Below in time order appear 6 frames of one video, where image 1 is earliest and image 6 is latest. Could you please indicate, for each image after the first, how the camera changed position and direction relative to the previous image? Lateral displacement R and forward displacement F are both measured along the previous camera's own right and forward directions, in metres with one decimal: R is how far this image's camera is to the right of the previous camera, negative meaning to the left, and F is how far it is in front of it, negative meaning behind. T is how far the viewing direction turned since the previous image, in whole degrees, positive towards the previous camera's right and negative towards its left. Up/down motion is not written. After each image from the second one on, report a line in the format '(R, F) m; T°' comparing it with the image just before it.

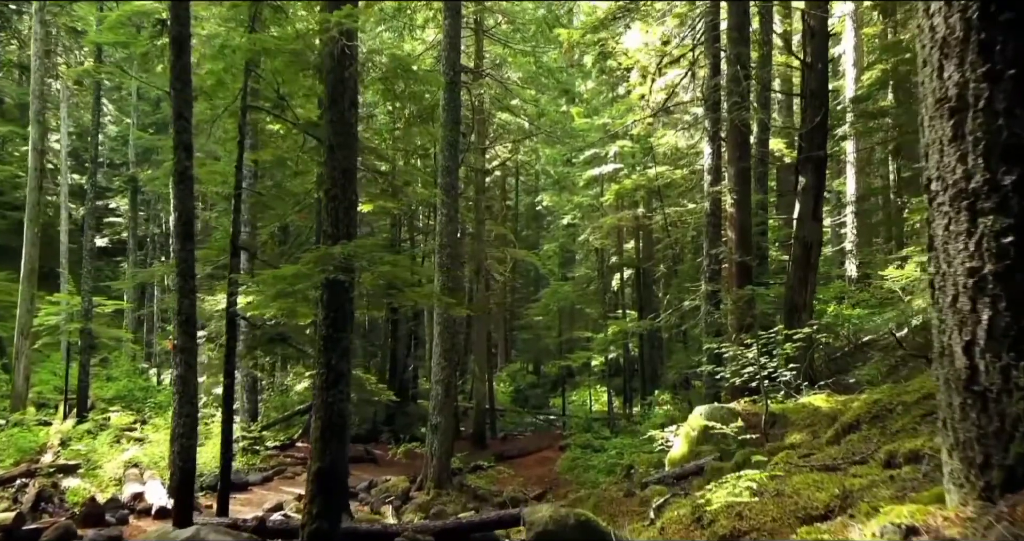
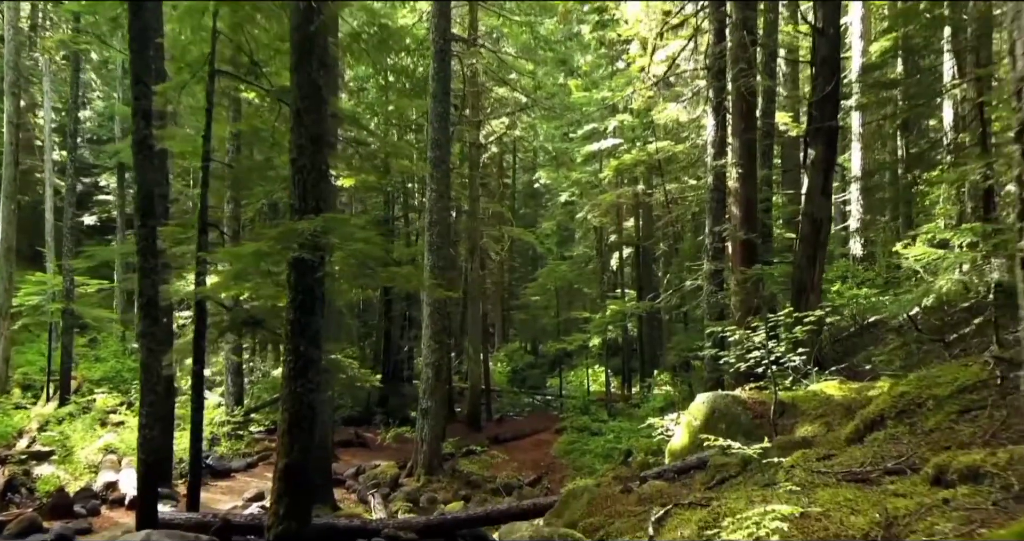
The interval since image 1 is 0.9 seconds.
(+0.1, +0.6) m; 0°
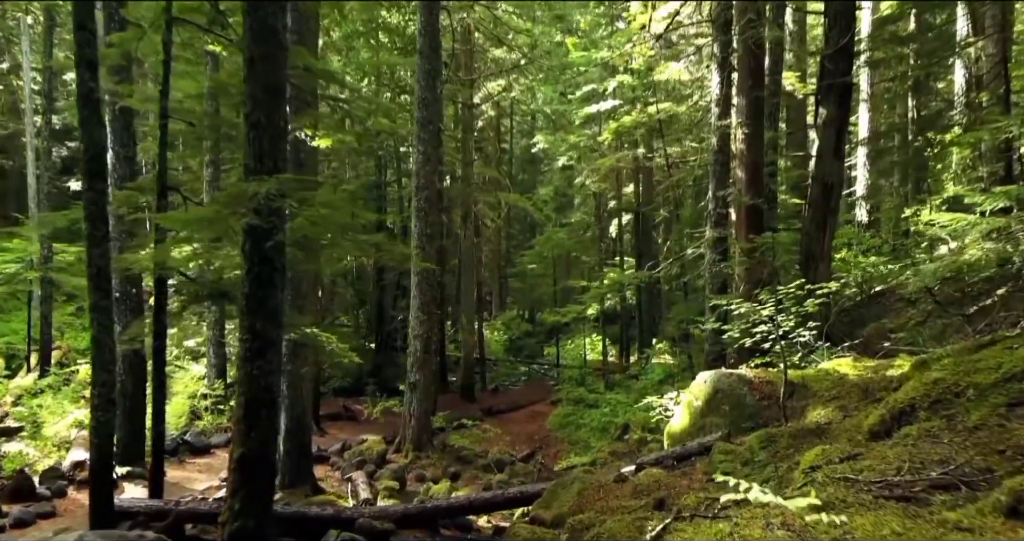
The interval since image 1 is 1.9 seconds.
(+0.1, +0.6) m; 0°
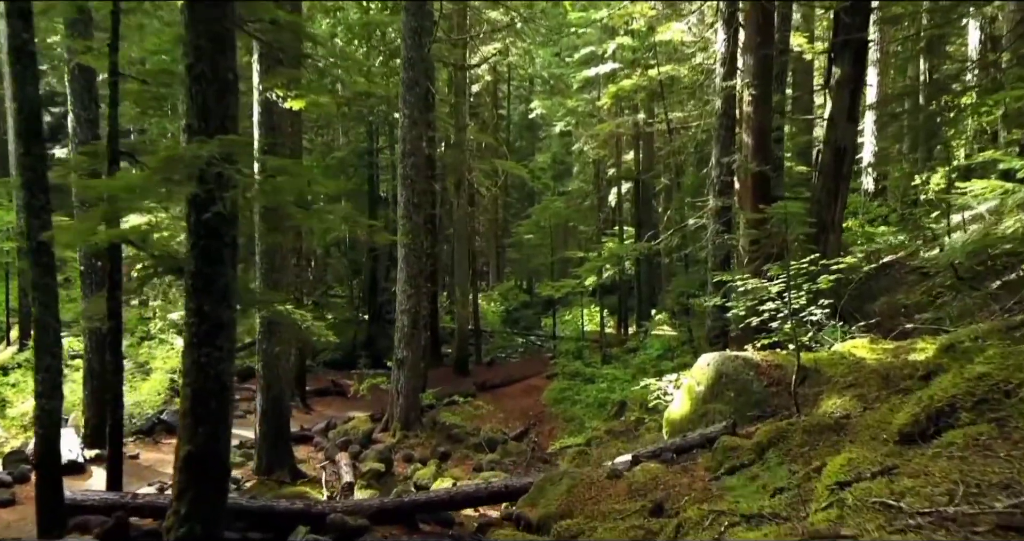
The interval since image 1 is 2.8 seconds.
(+0.1, +0.6) m; 0°
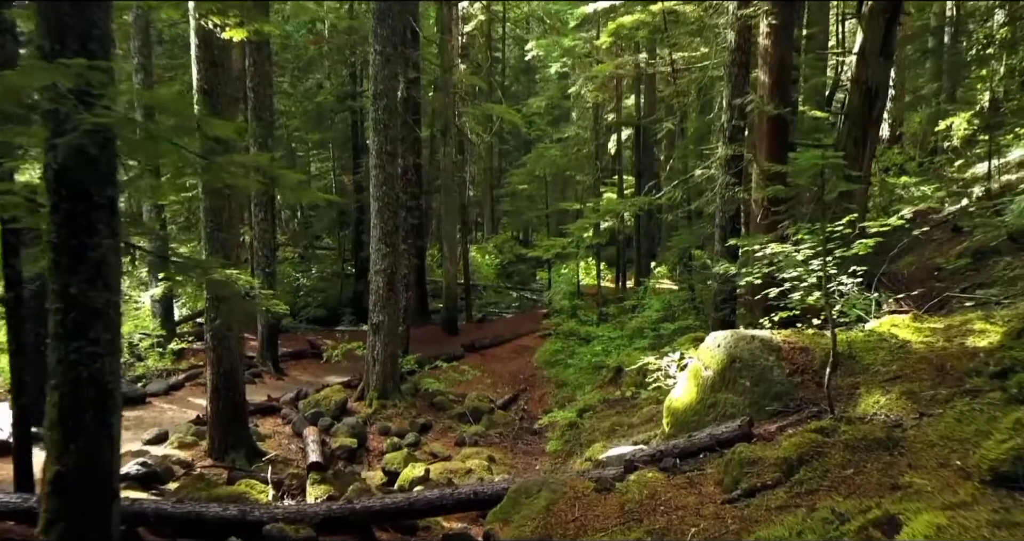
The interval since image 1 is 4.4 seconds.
(+0.2, +1.1) m; 0°
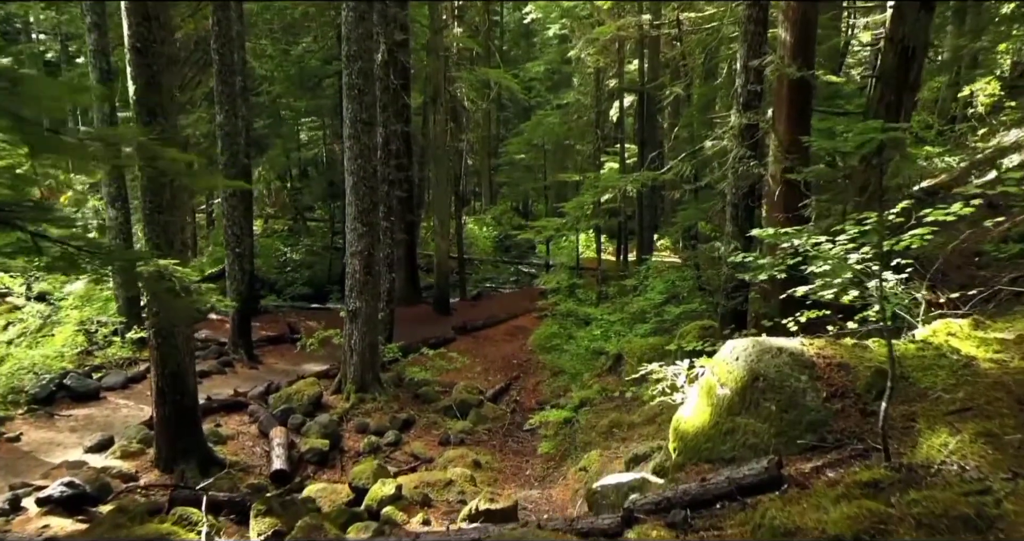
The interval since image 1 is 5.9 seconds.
(+0.2, +1.0) m; 0°
